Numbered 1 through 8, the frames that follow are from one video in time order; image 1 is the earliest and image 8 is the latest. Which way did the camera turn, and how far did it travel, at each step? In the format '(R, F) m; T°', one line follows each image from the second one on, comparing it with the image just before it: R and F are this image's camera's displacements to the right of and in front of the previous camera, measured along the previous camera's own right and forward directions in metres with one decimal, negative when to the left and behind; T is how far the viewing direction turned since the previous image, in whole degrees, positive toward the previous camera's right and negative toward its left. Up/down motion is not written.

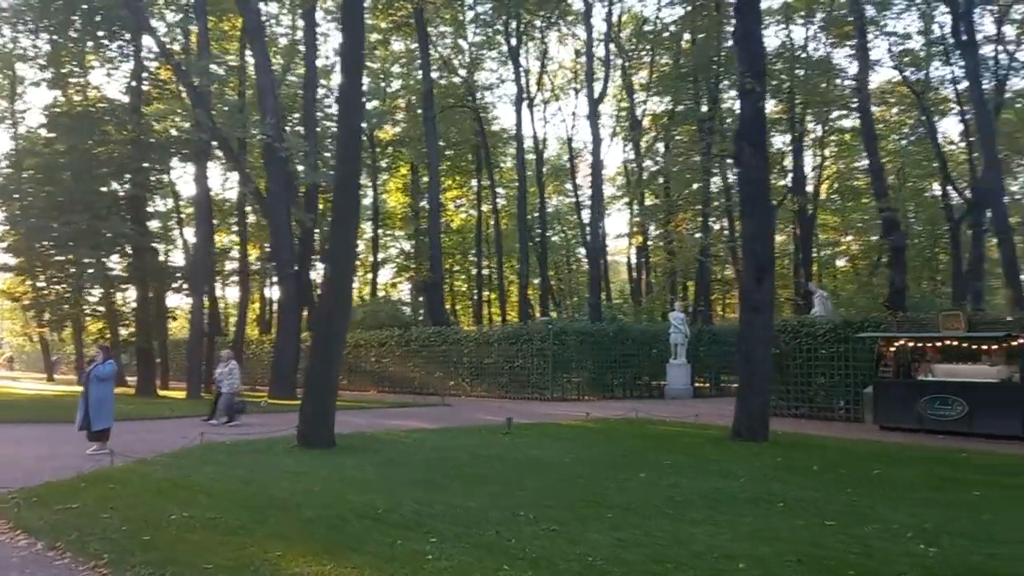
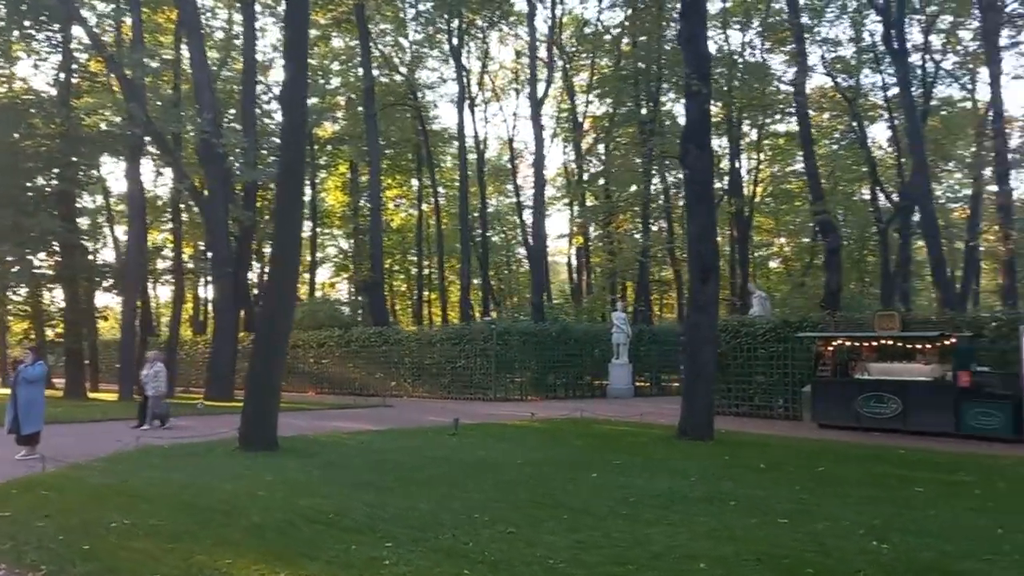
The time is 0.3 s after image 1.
(-0.1, +0.1) m; +4°
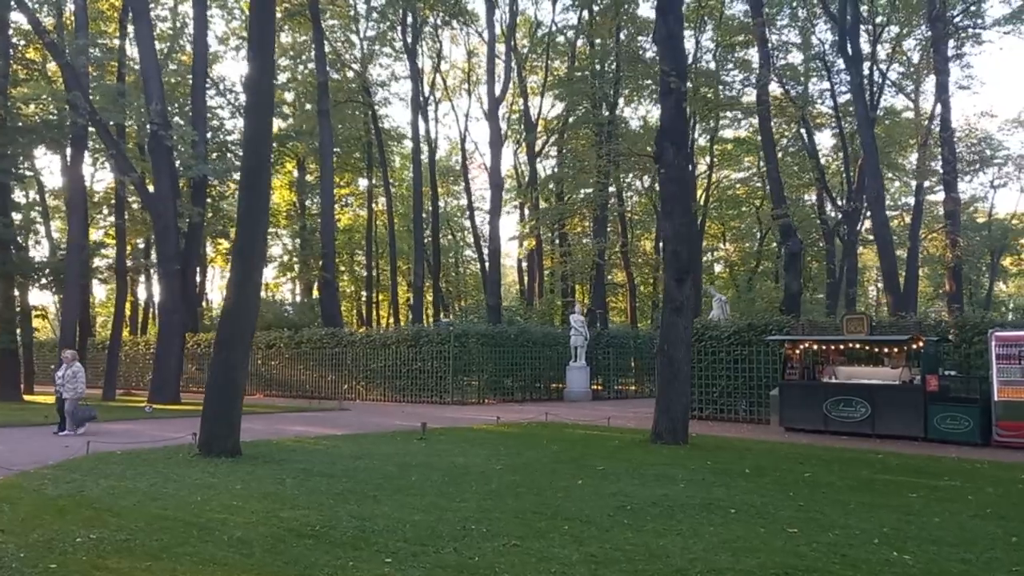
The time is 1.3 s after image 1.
(-0.5, +0.4) m; +4°
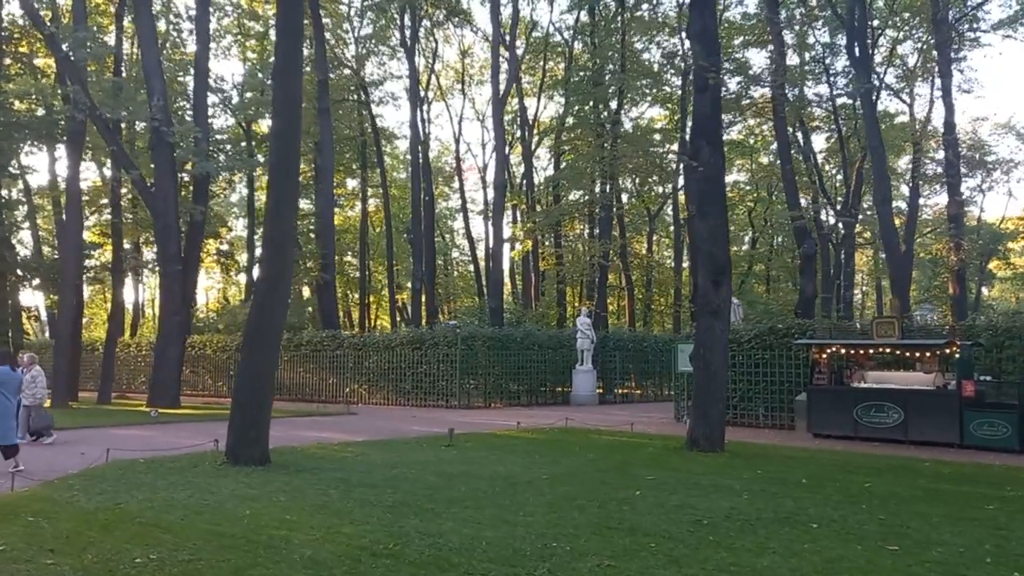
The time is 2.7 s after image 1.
(-0.8, +0.4) m; +1°
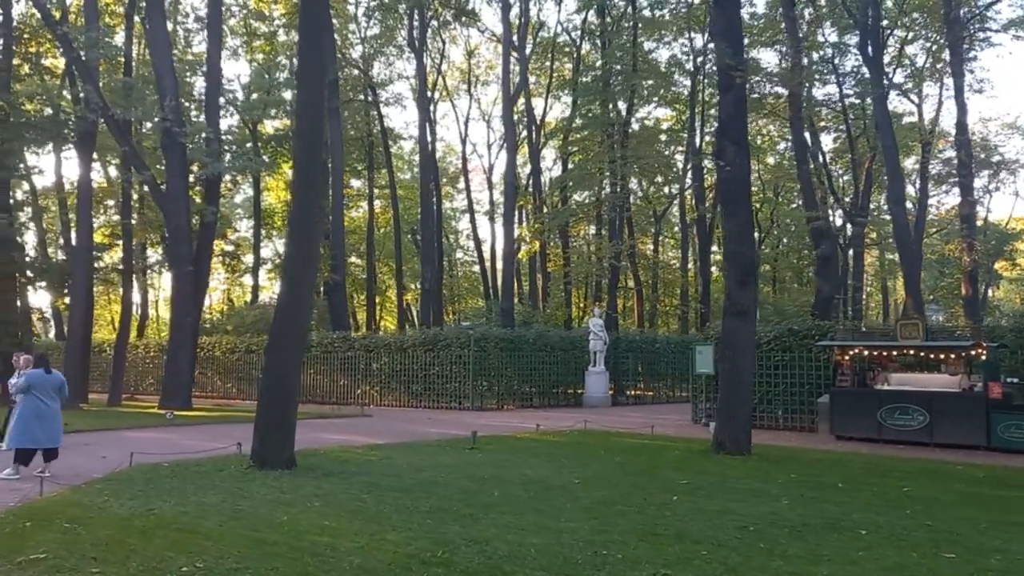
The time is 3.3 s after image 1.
(-0.3, +0.1) m; 0°
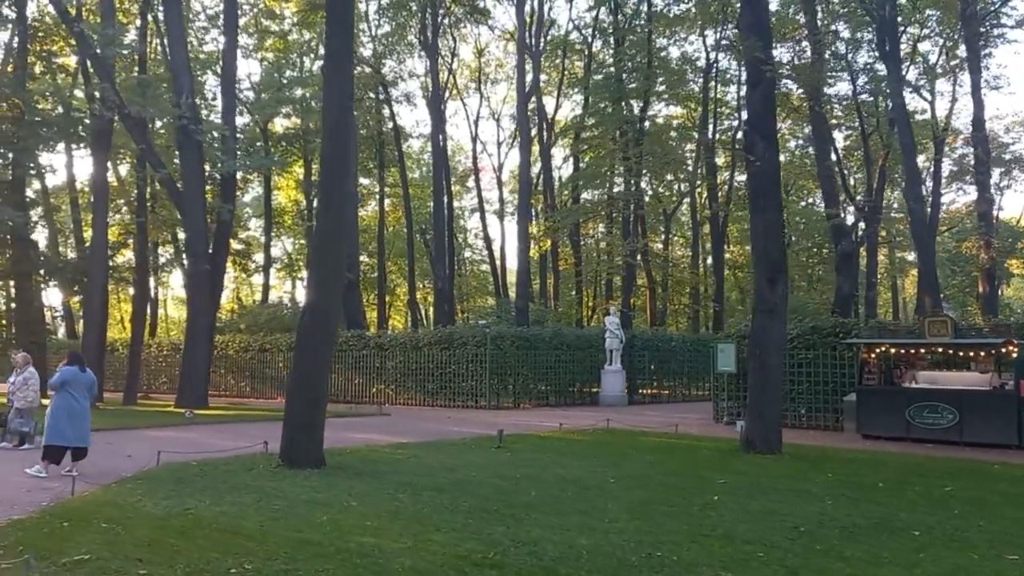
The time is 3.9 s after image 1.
(-0.3, +0.1) m; 0°
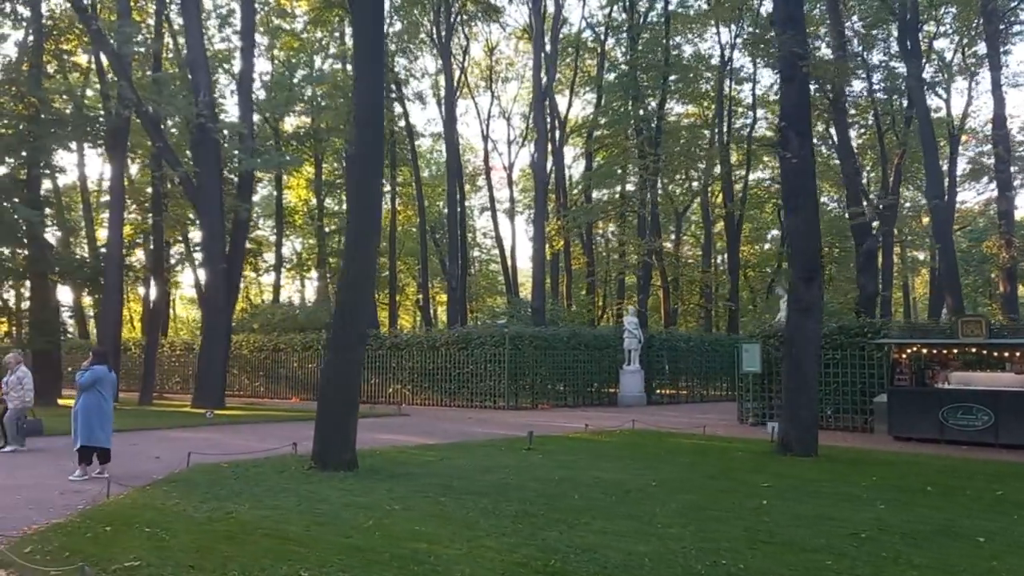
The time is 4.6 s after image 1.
(-0.4, +0.2) m; 0°
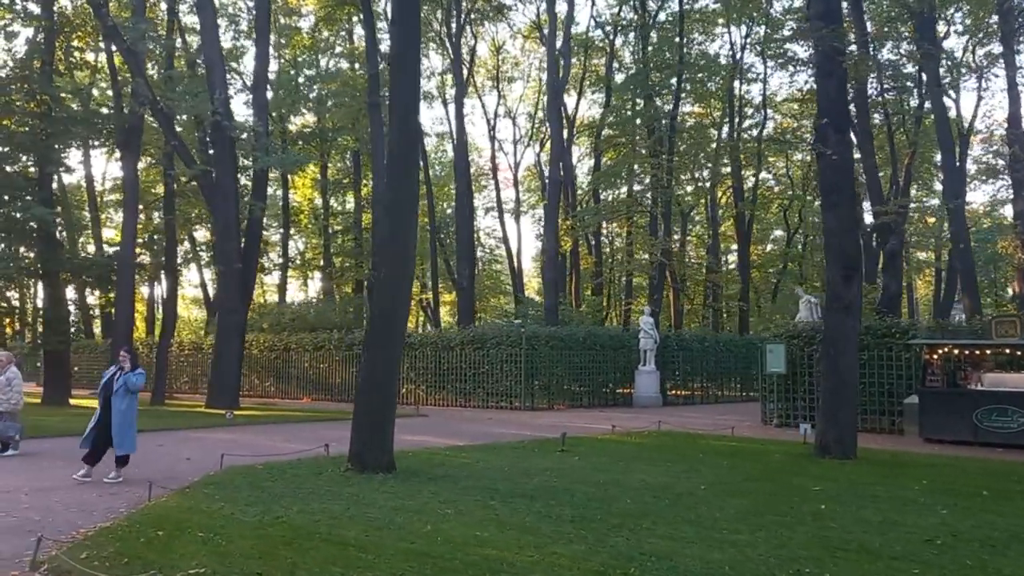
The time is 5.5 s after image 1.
(-0.5, +0.2) m; 0°
